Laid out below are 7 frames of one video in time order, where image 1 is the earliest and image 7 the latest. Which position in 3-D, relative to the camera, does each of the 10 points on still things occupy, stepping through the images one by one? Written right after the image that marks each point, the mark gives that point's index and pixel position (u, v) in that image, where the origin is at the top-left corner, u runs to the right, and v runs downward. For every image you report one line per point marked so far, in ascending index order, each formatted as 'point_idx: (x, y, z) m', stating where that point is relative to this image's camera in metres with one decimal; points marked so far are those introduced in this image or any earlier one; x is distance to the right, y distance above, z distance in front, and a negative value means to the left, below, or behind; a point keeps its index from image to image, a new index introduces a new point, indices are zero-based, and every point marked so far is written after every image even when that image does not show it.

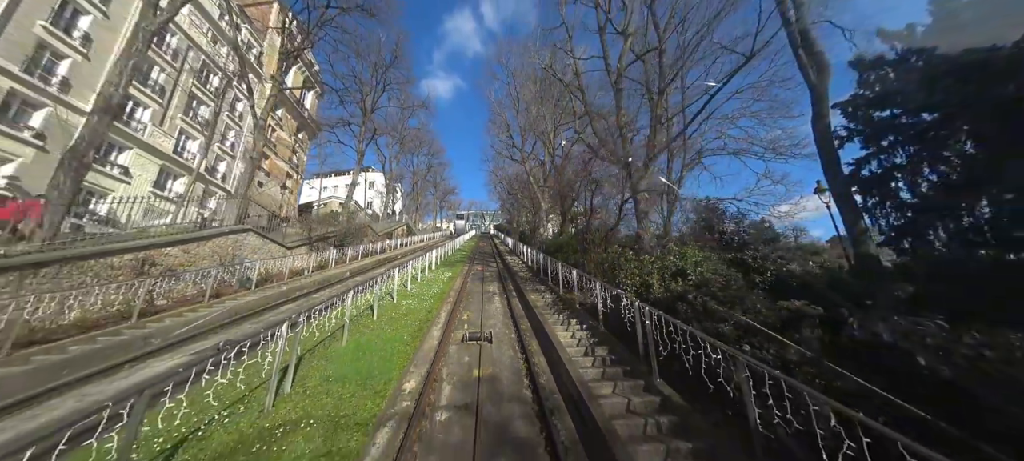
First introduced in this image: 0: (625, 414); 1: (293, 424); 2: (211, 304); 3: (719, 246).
0: (+1.4, -2.3, +3.7) m
1: (-2.6, -2.3, +3.5) m
2: (-8.5, -2.1, +8.1) m
3: (+5.8, -0.4, +7.9) m
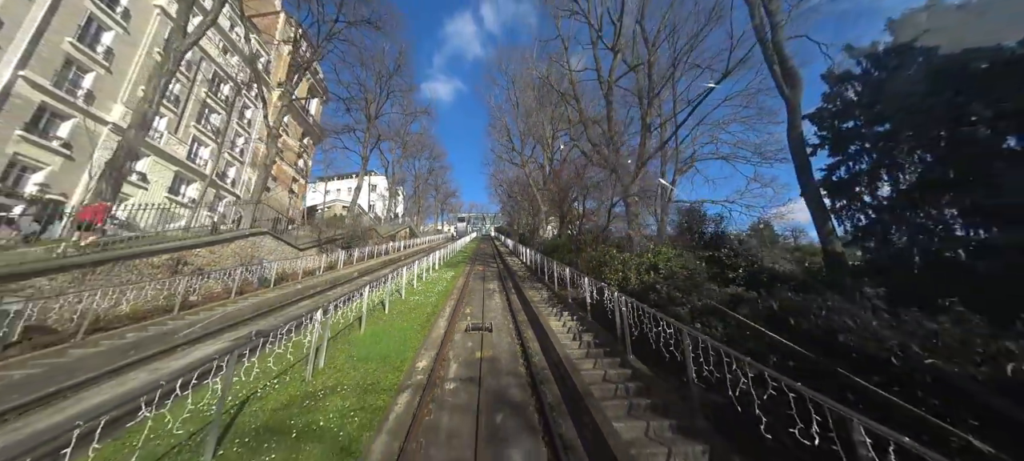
0: (+1.3, -2.3, +4.5) m
1: (-2.7, -2.3, +4.3) m
2: (-8.6, -2.2, +8.9) m
3: (+5.8, -0.4, +8.7) m
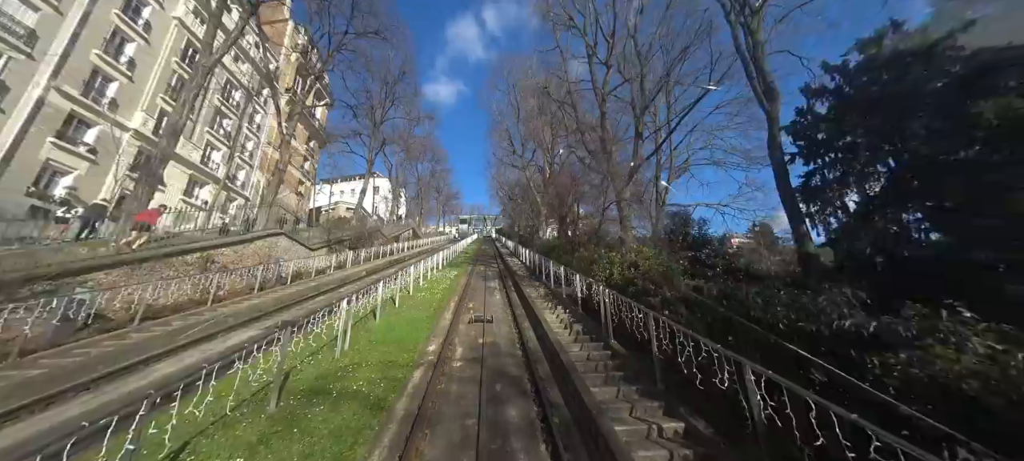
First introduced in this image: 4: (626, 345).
0: (+1.3, -2.3, +5.3) m
1: (-2.7, -2.3, +5.1) m
2: (-8.6, -2.2, +9.7) m
3: (+5.8, -0.5, +9.5) m
4: (+2.1, -2.1, +5.4) m
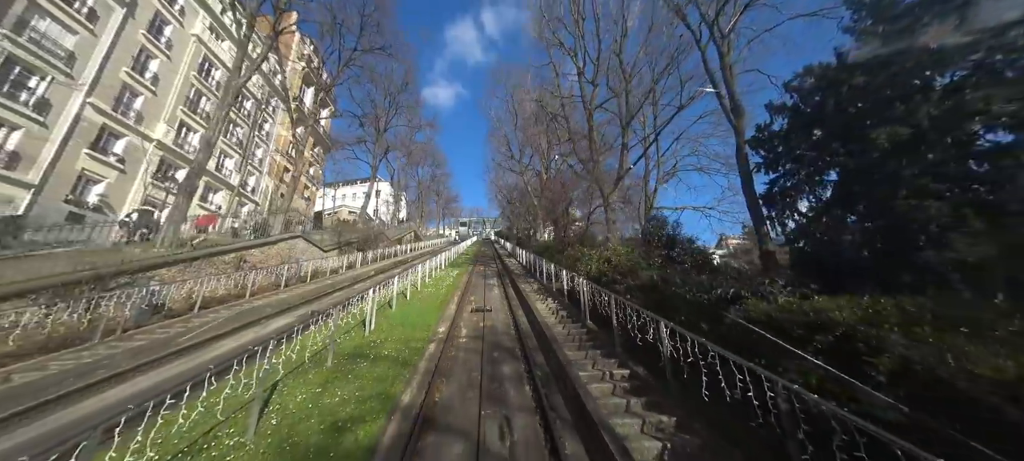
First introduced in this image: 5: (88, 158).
0: (+1.2, -2.4, +6.6) m
1: (-2.9, -2.4, +6.4) m
2: (-8.7, -2.3, +11.0) m
3: (+5.6, -0.6, +10.9) m
4: (+2.0, -2.2, +6.7) m
5: (-23.1, +3.9, +15.6) m
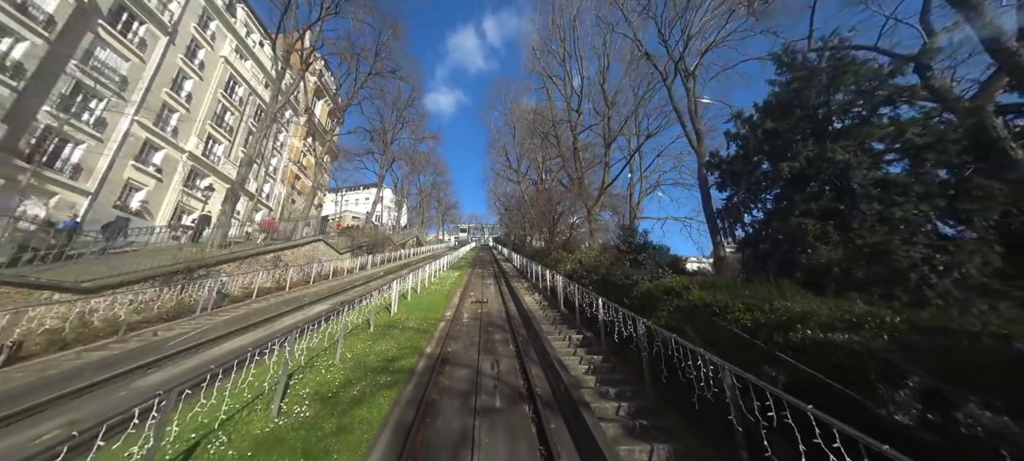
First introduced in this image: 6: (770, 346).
0: (+0.9, -2.6, +8.6) m
1: (-3.1, -2.6, +8.4) m
2: (-9.0, -2.5, +13.0) m
3: (+5.4, -0.9, +12.9) m
4: (+1.7, -2.4, +8.7) m
5: (-23.3, +3.8, +17.6) m
6: (+2.6, -1.1, +2.7) m
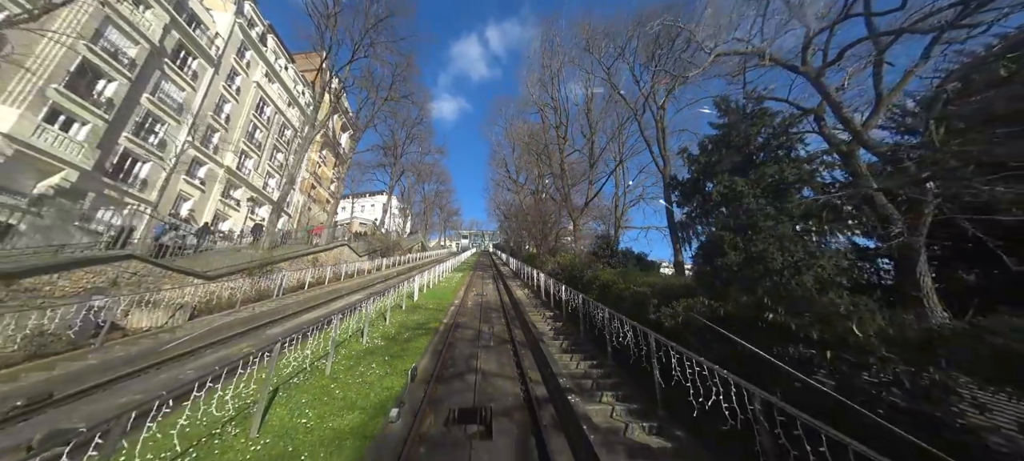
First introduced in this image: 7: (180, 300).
0: (+0.6, -2.9, +11.3) m
1: (-3.4, -2.8, +11.1) m
2: (-9.3, -2.8, +15.7) m
3: (+5.1, -1.4, +15.7) m
4: (+1.5, -2.7, +11.4) m
5: (-23.5, +3.5, +20.5) m
6: (+2.3, -1.3, +5.5) m
7: (-8.6, -1.8, +7.4) m
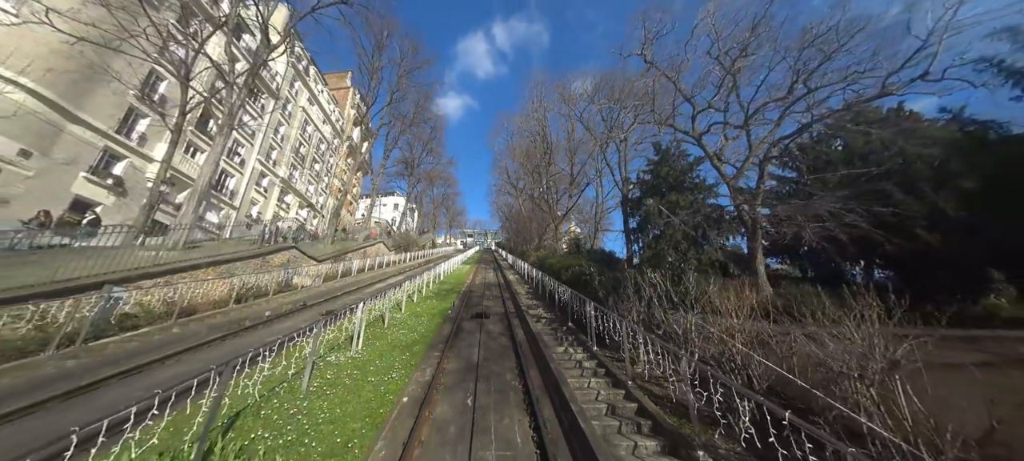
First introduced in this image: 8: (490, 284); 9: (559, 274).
0: (+0.3, -3.1, +16.8) m
1: (-3.8, -3.0, +16.6) m
2: (-9.6, -2.9, +21.3) m
3: (+4.8, -1.6, +21.1) m
4: (+1.1, -2.9, +16.9) m
5: (-23.7, +3.7, +26.2) m
6: (+1.9, -1.6, +11.0) m
7: (-9.0, -1.9, +13.0) m
8: (-1.1, -3.3, +16.5) m
9: (+1.8, -1.7, +11.0) m
